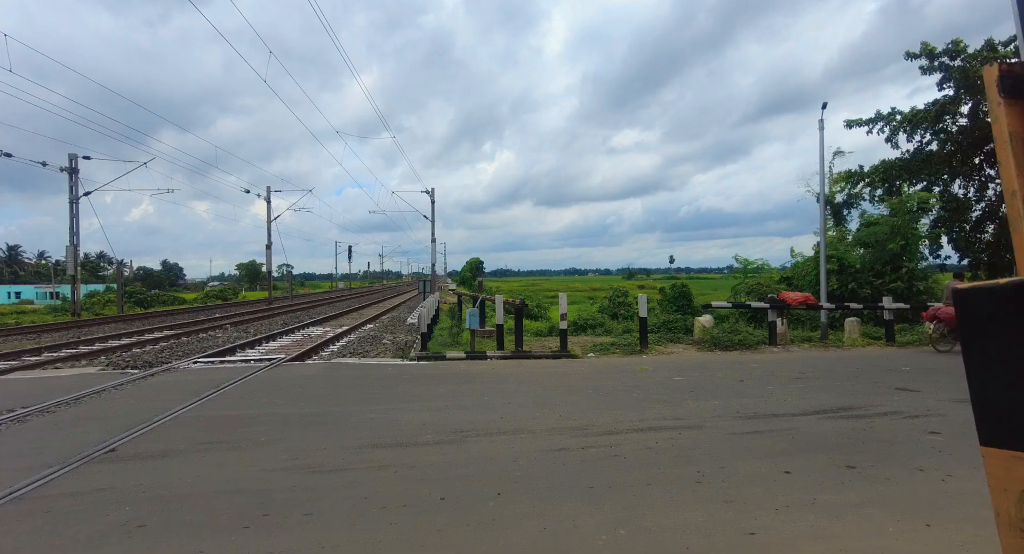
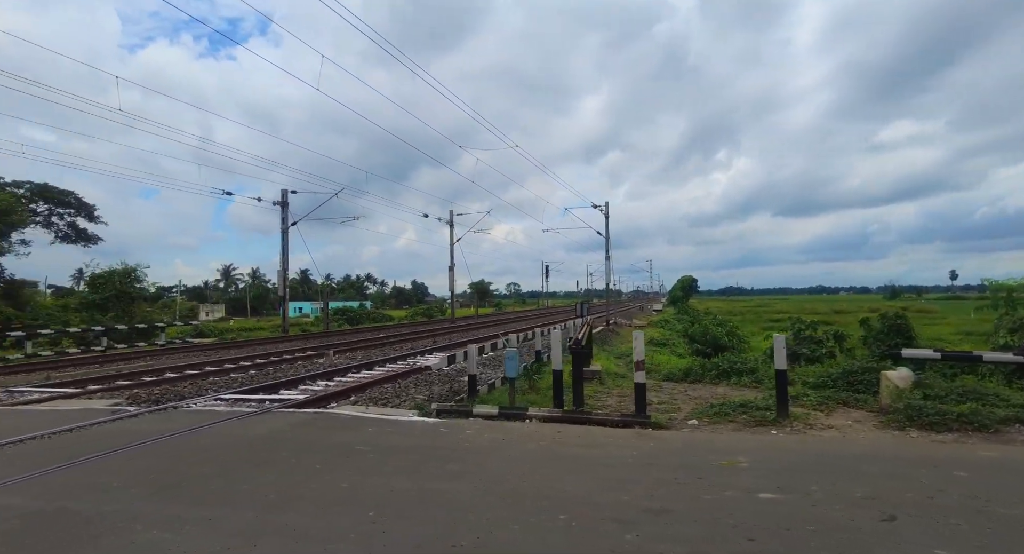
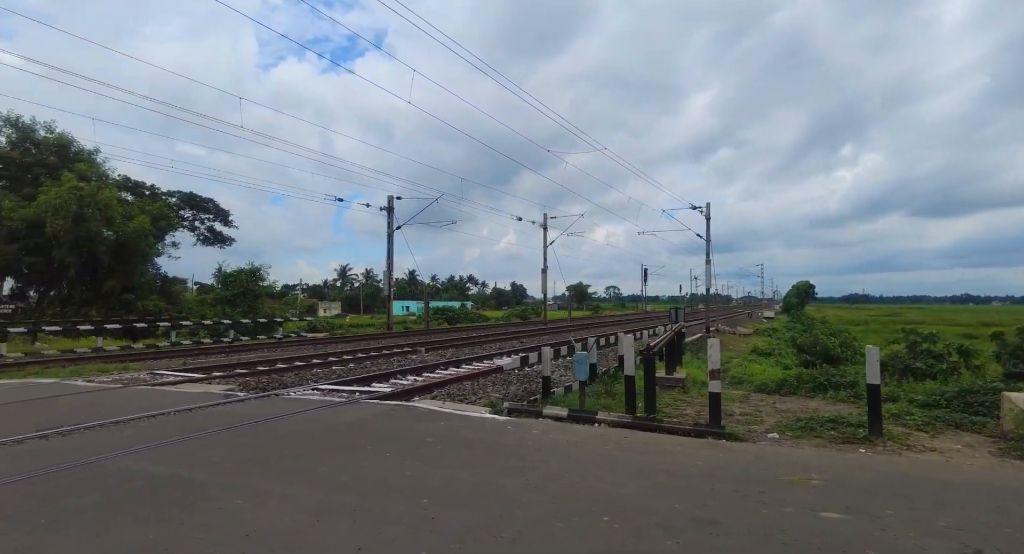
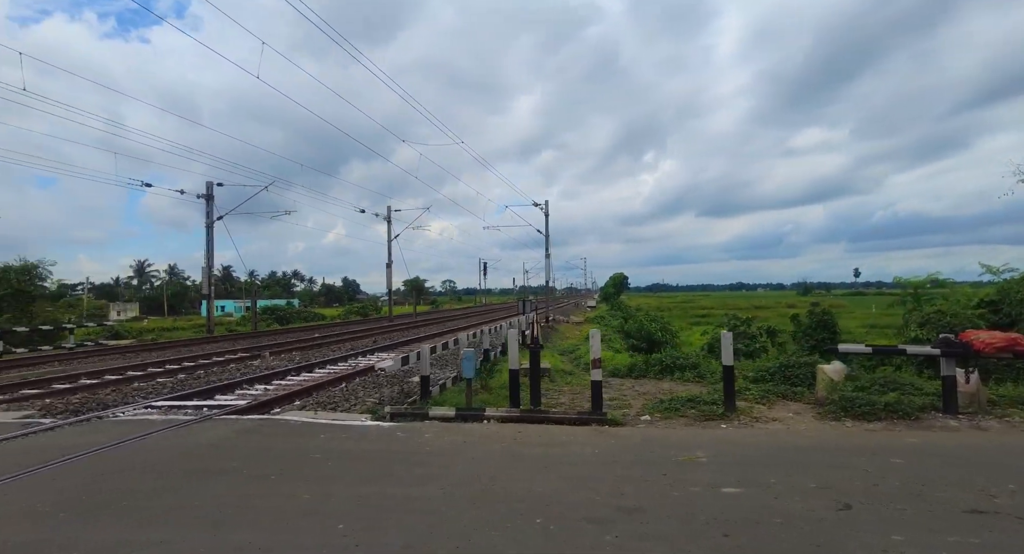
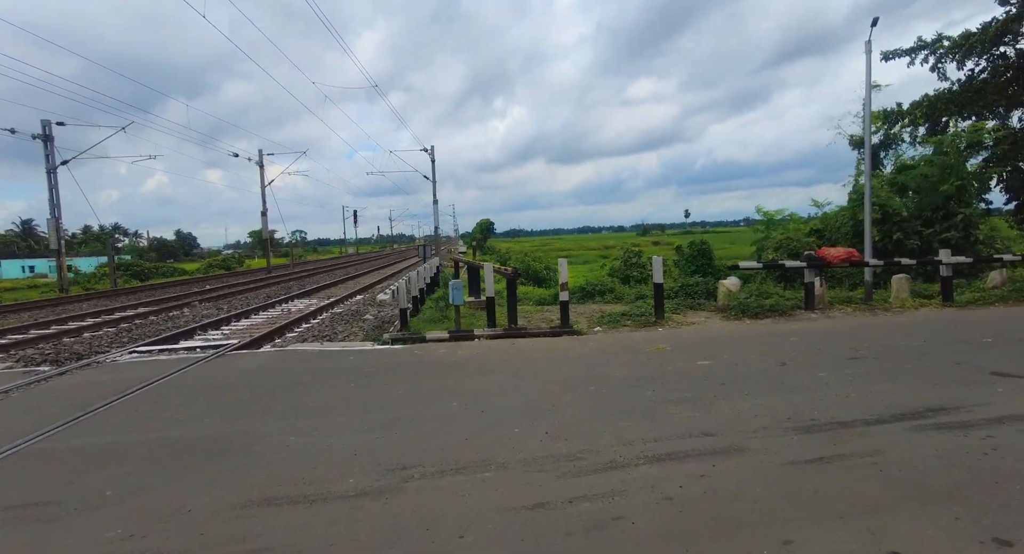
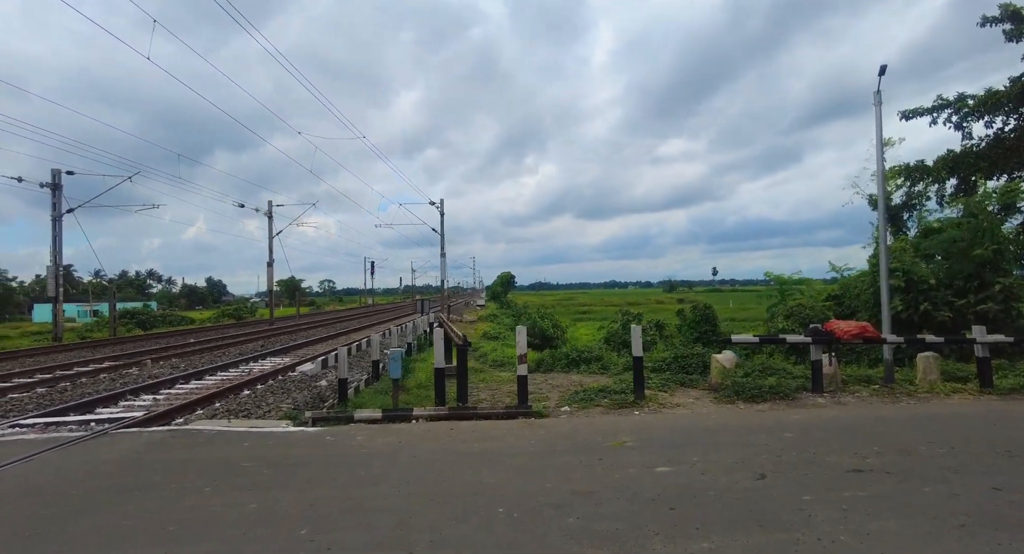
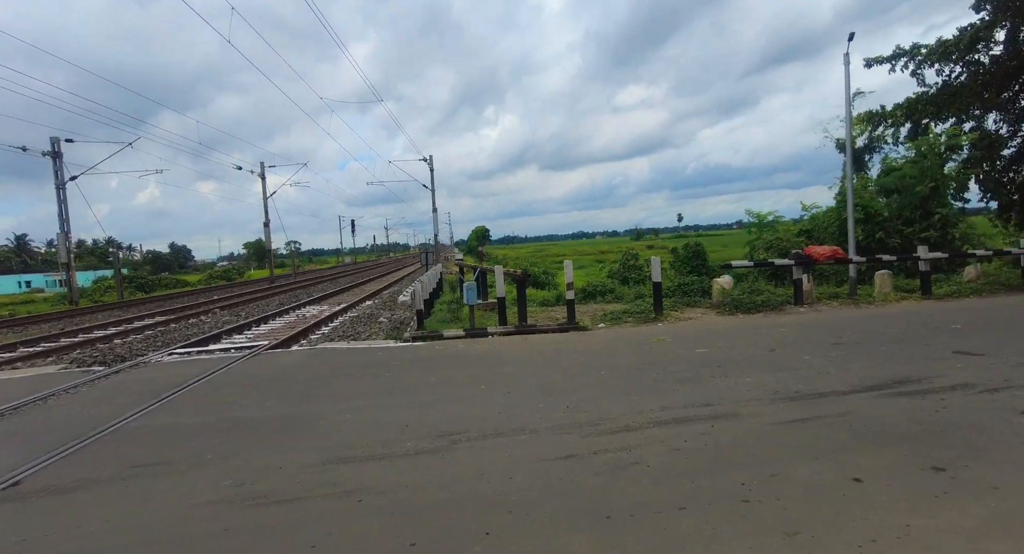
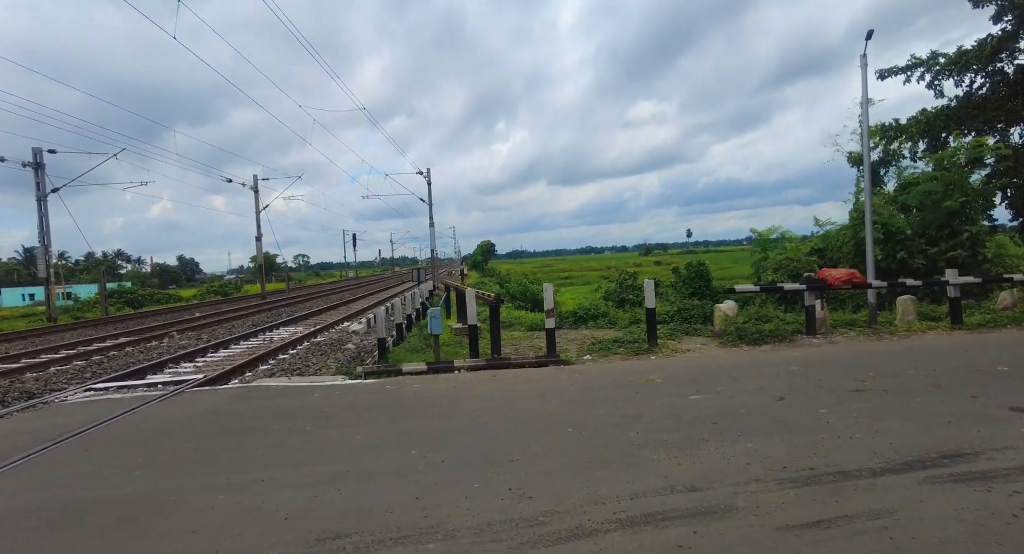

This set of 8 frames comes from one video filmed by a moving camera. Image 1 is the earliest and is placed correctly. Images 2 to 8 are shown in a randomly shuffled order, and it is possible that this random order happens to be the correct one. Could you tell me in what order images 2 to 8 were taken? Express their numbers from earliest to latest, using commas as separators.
7, 5, 8, 6, 4, 2, 3
